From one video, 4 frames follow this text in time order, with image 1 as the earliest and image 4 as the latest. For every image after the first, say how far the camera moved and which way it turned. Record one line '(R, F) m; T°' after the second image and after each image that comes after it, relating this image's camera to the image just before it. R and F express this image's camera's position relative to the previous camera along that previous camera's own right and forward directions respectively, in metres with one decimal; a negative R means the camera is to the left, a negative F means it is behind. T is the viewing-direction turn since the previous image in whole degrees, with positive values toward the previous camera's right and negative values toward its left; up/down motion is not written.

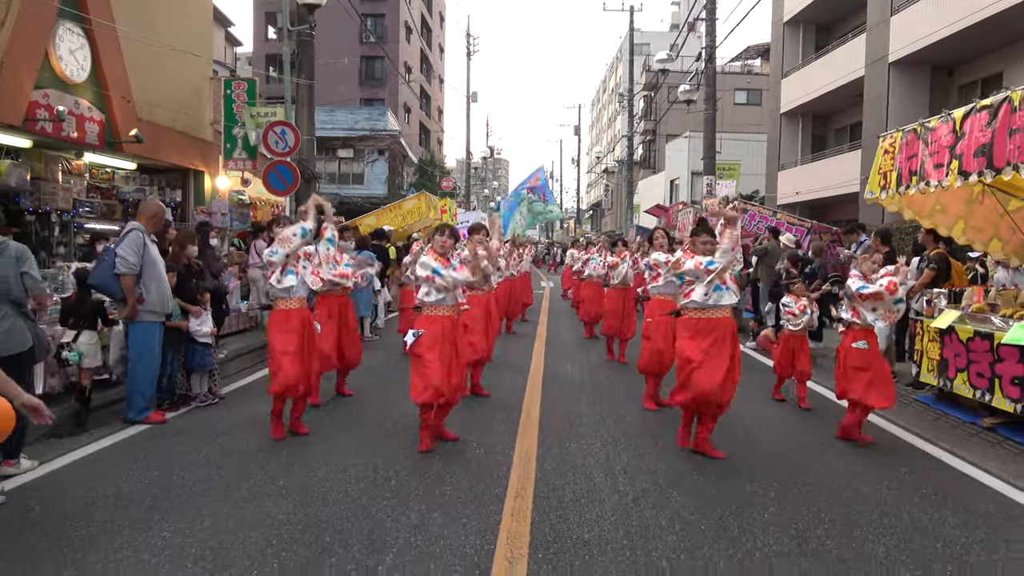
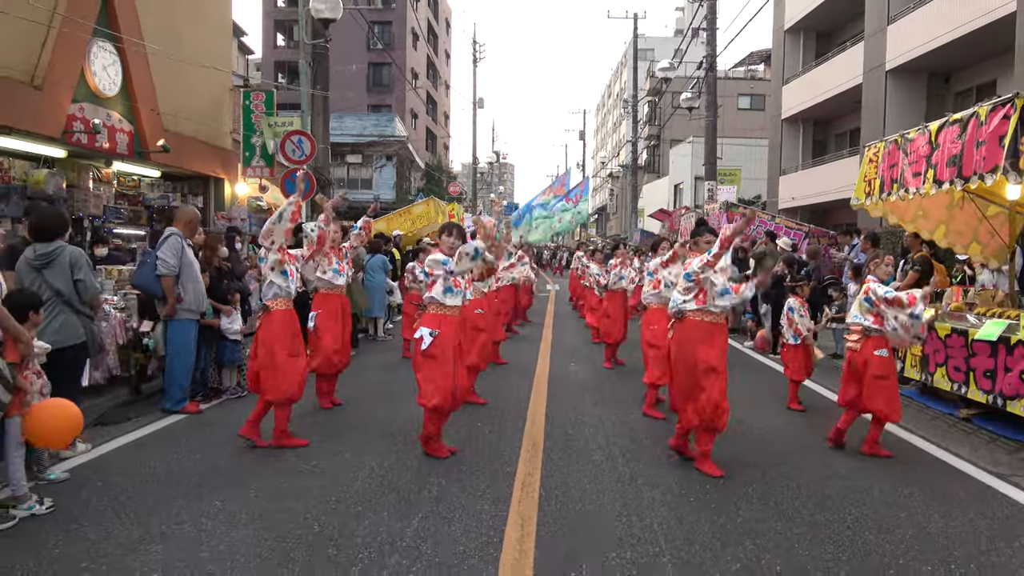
(0.0, -0.5) m; 0°
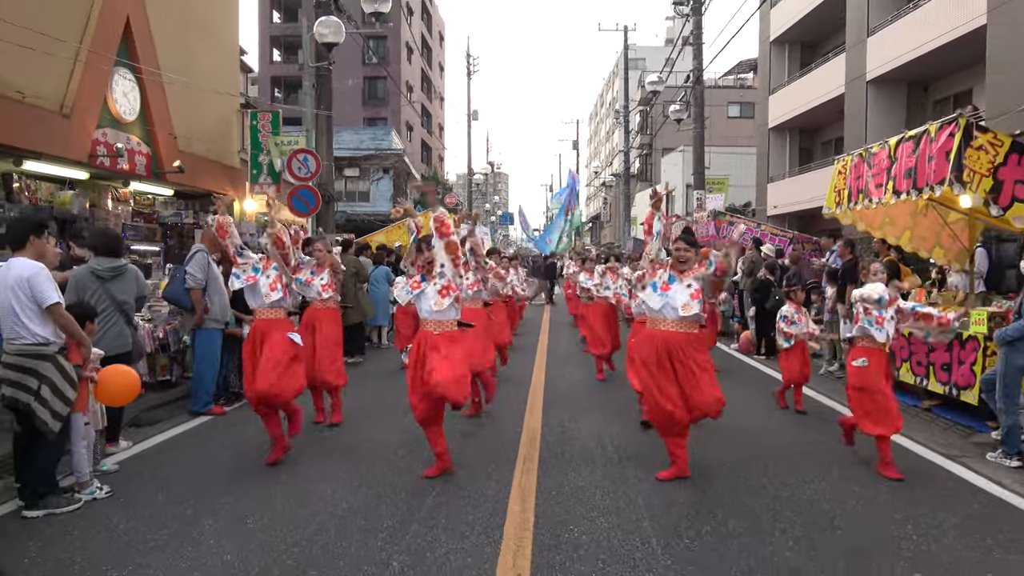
(0.0, -0.6) m; 0°
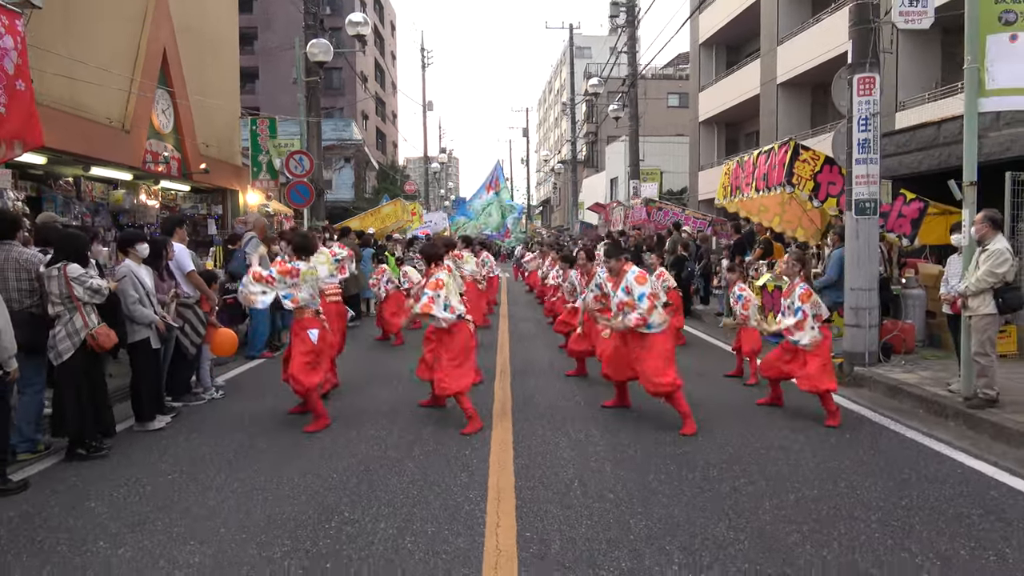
(-0.3, -2.7) m; +4°
